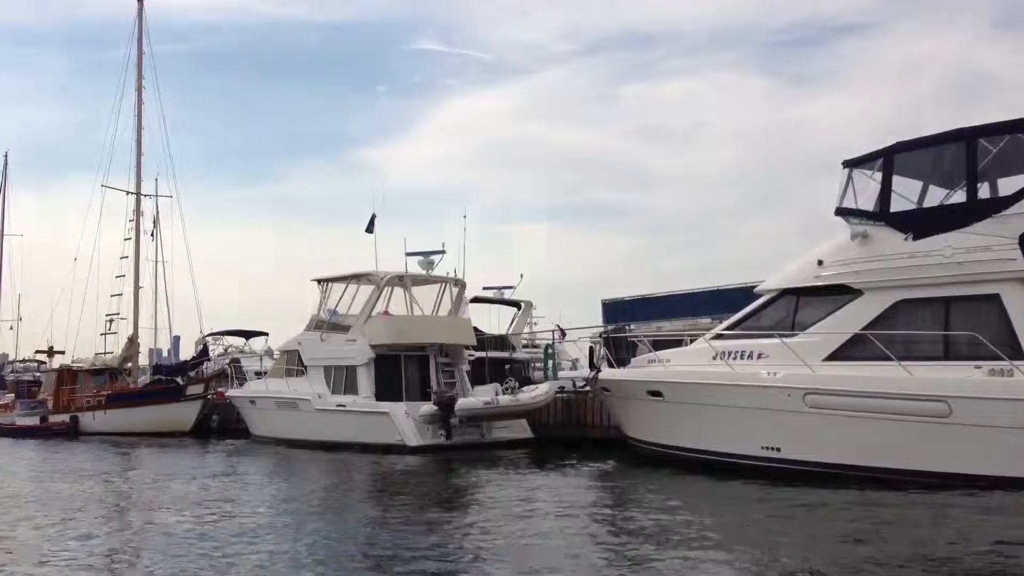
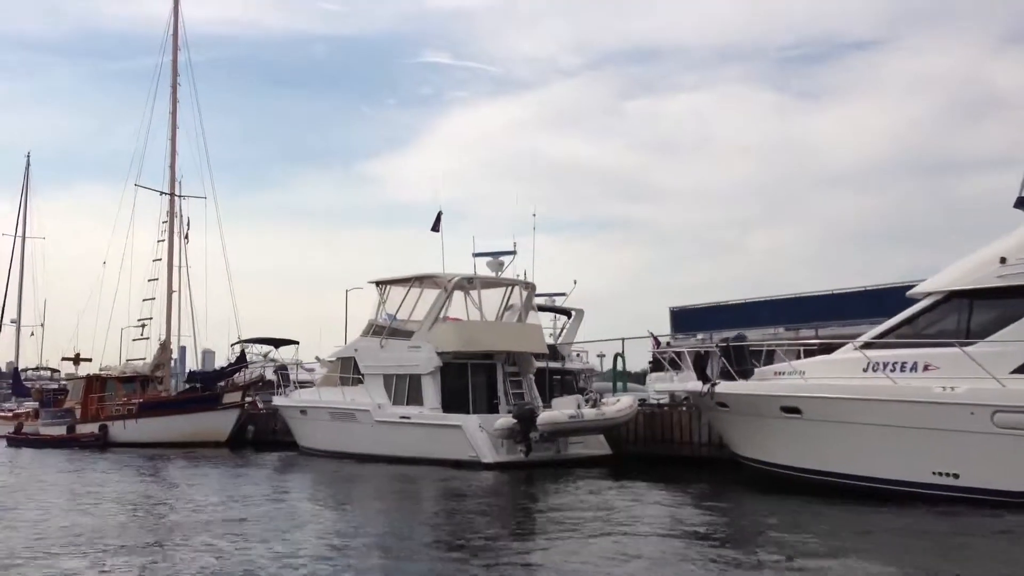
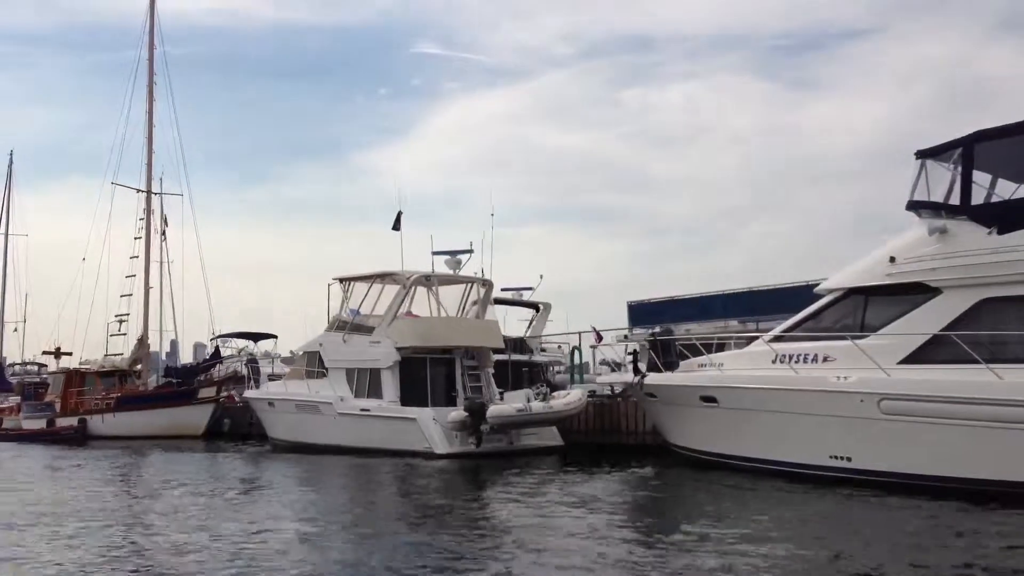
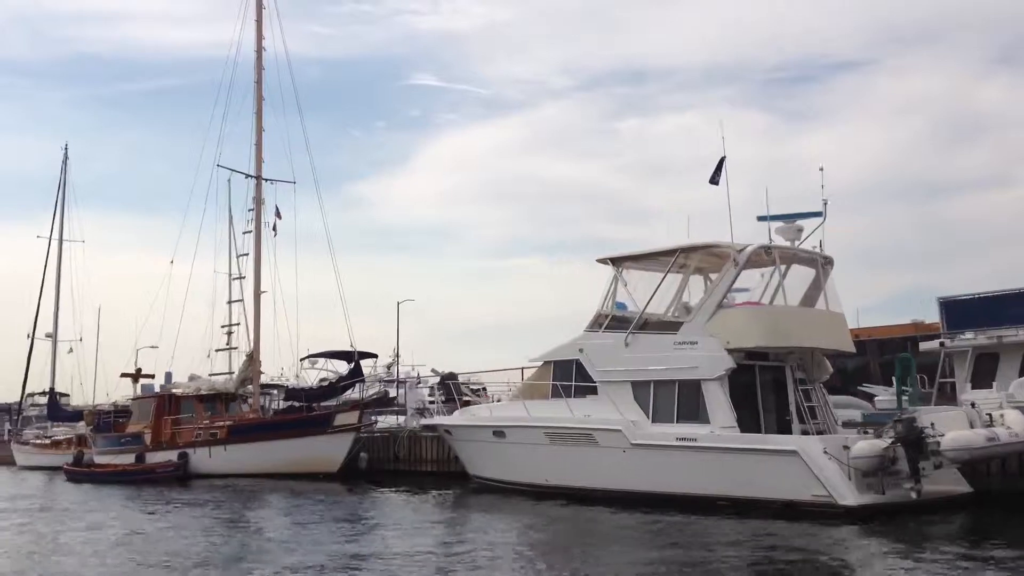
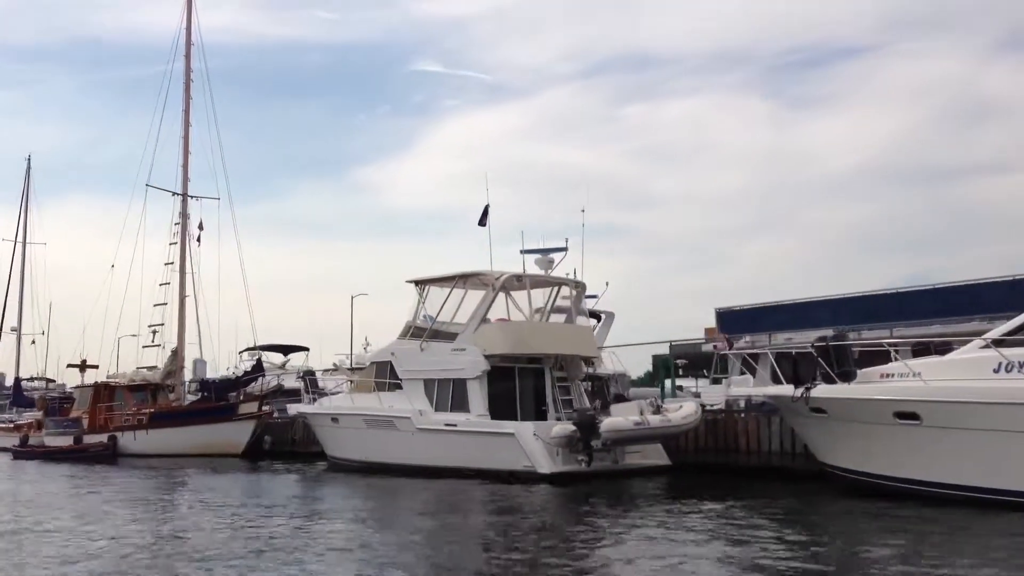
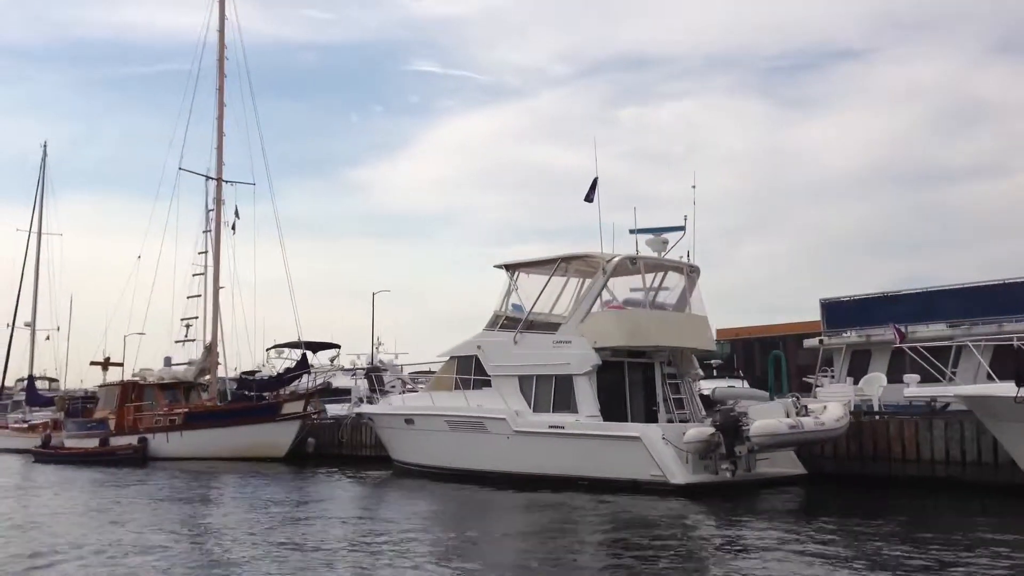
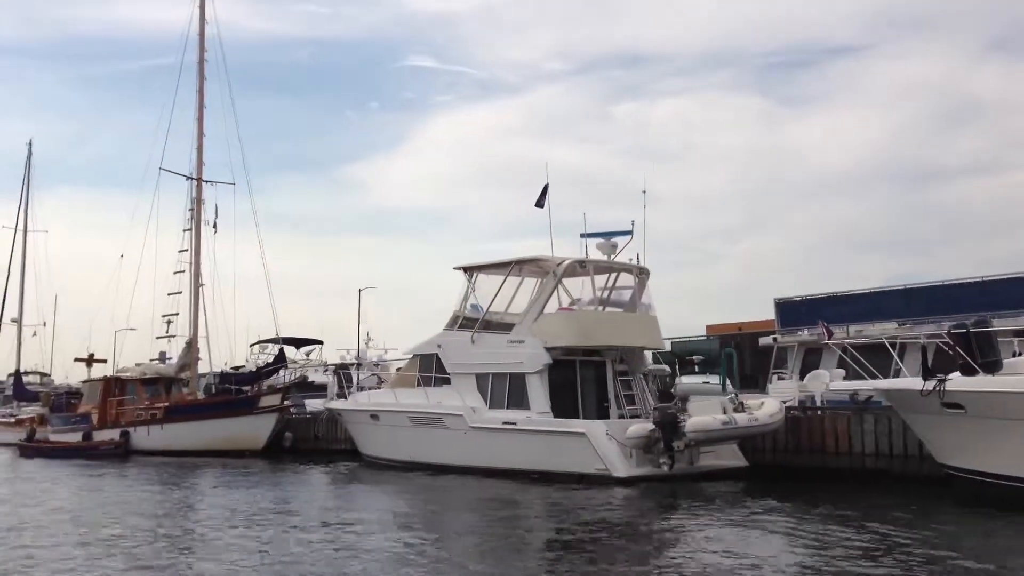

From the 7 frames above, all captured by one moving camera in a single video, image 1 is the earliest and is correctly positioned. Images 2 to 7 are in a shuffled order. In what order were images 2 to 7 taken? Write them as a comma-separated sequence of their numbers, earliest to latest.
3, 2, 5, 7, 6, 4
